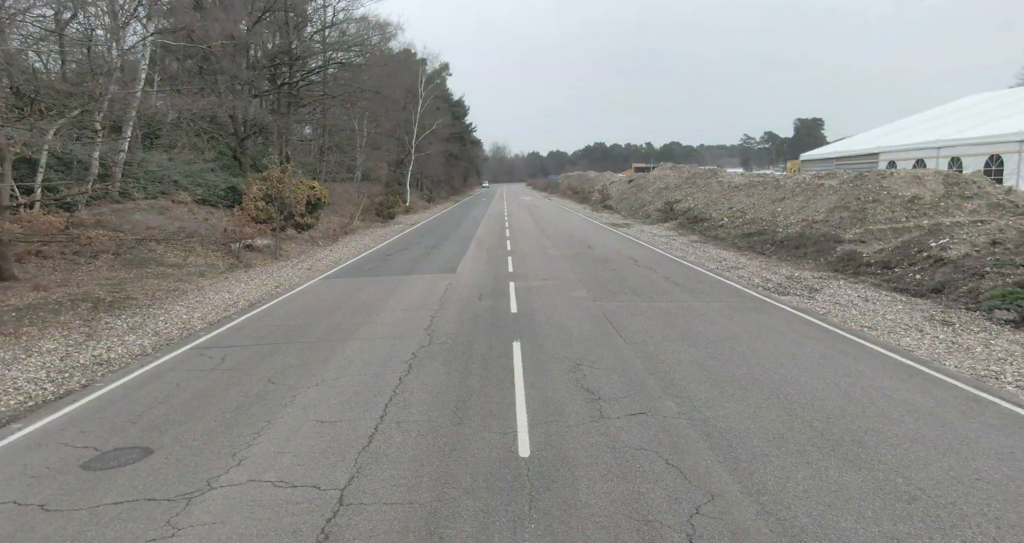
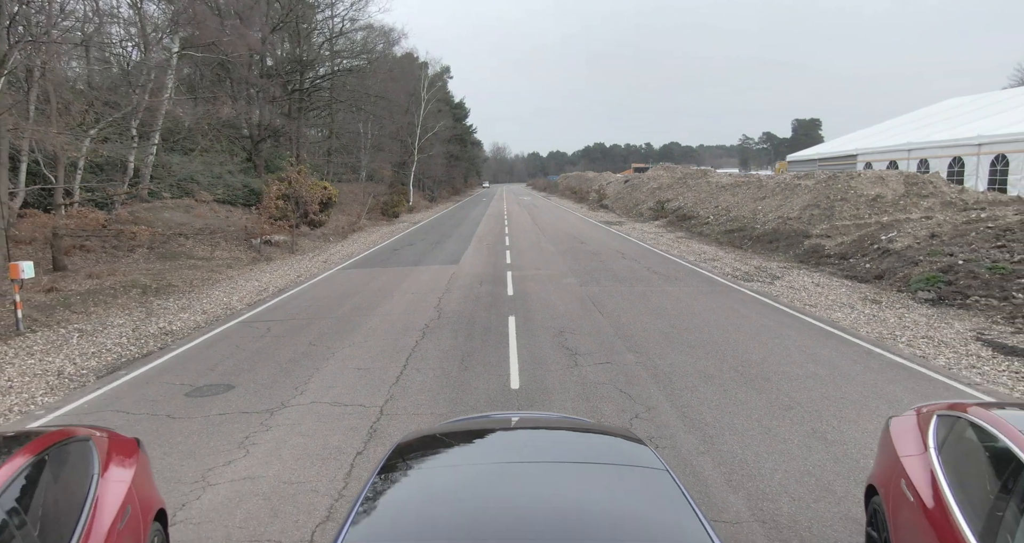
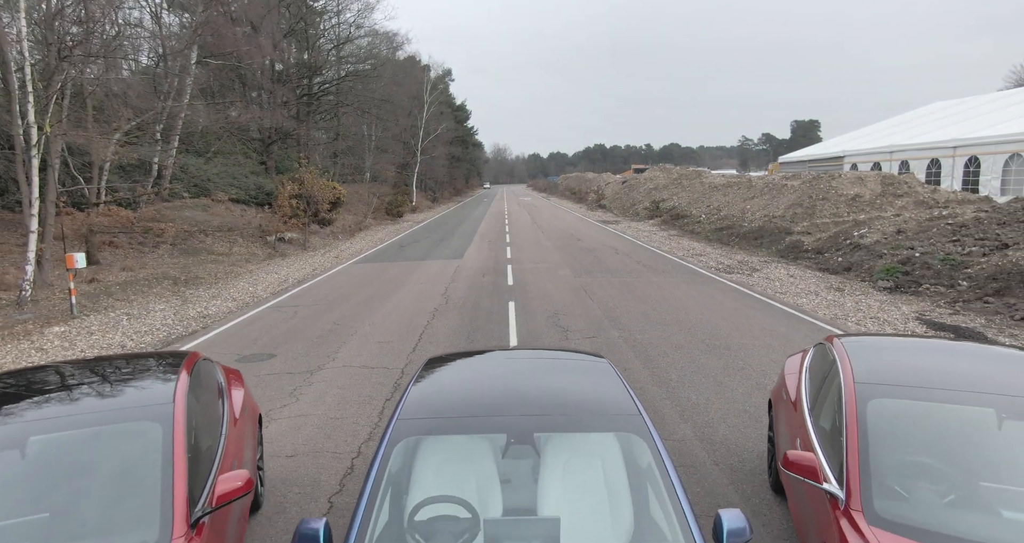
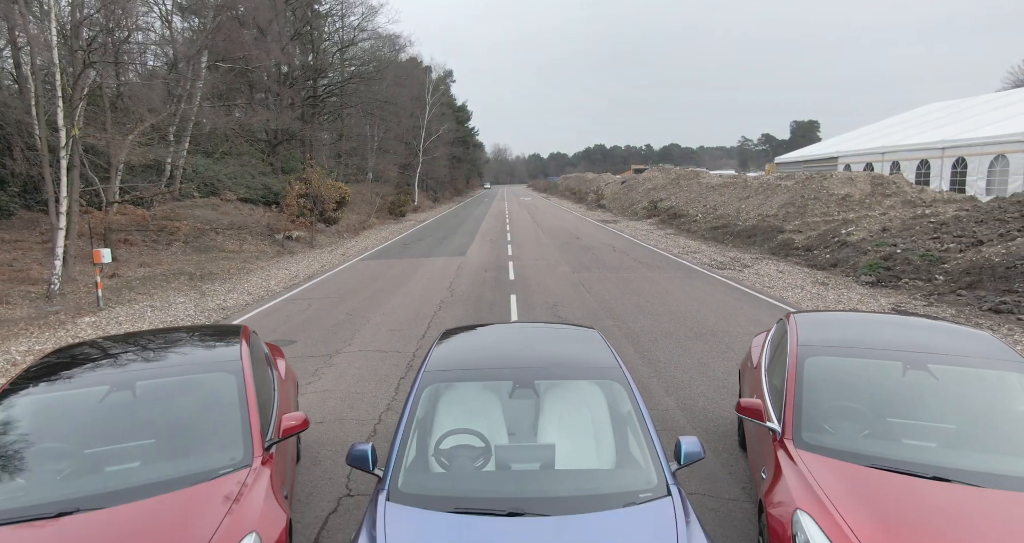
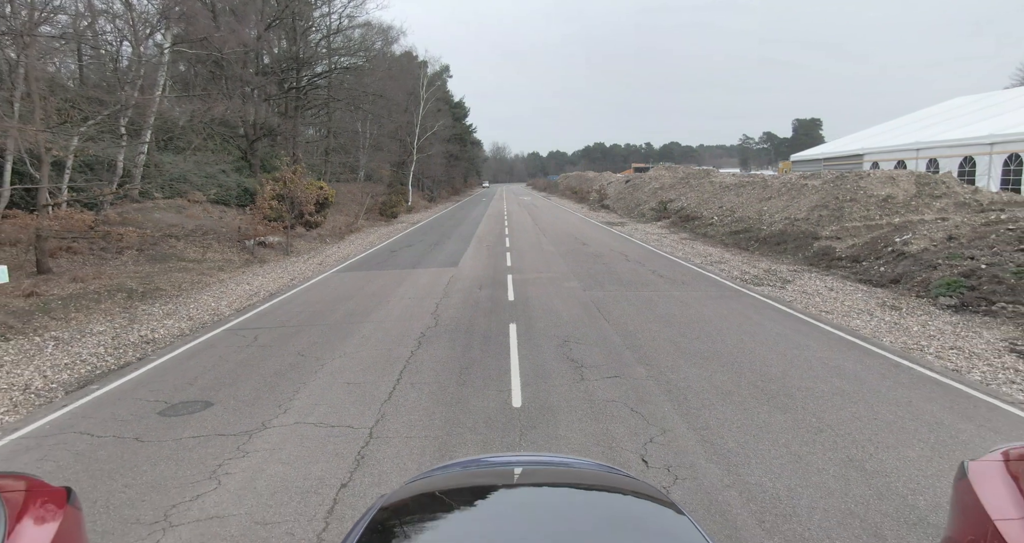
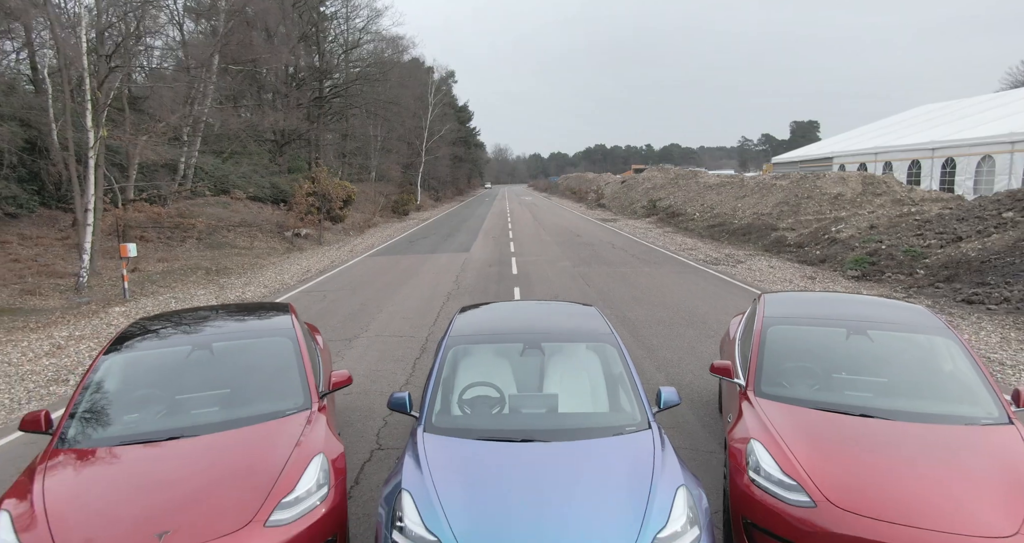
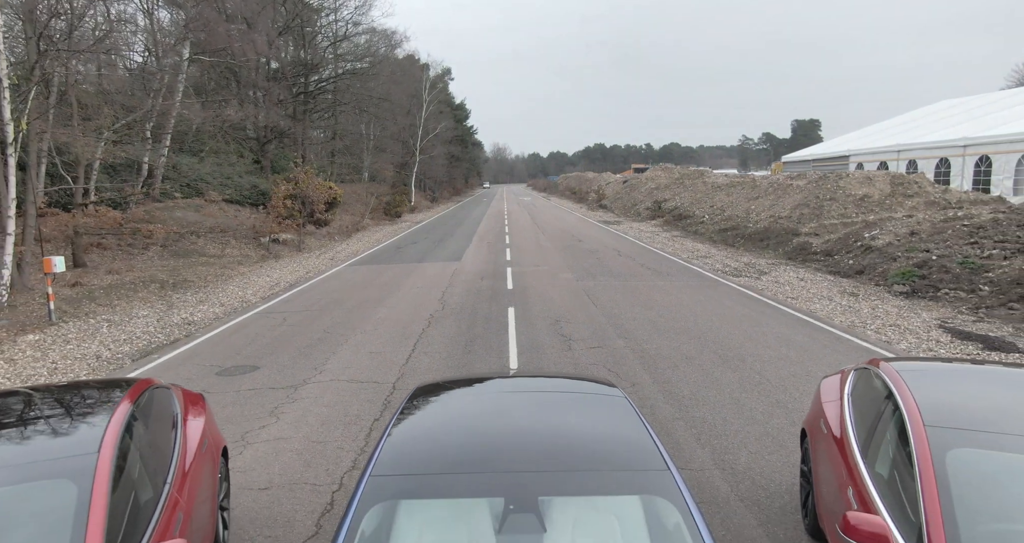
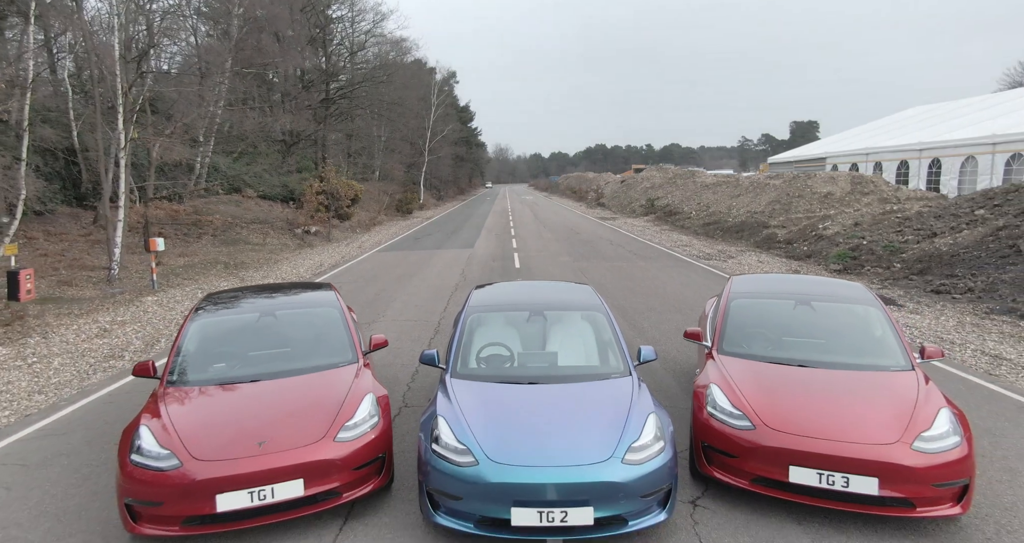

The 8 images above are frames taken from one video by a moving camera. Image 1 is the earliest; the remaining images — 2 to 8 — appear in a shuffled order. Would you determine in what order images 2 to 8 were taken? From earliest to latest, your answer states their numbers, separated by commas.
5, 2, 7, 3, 4, 6, 8
